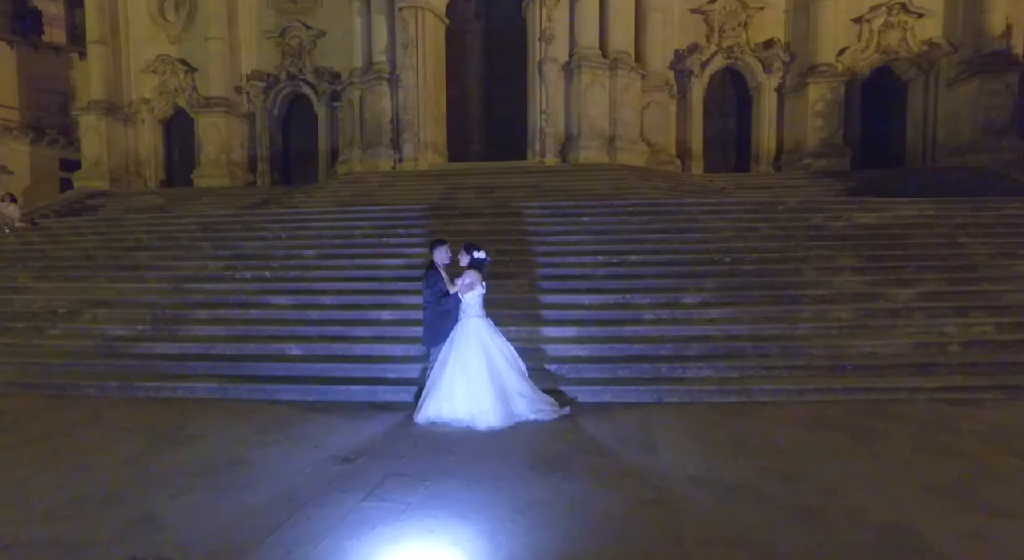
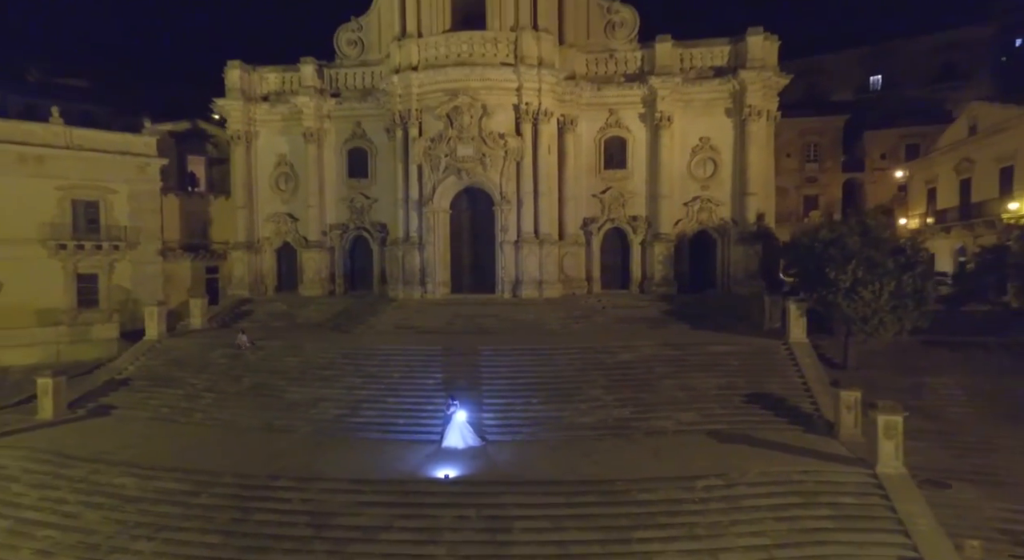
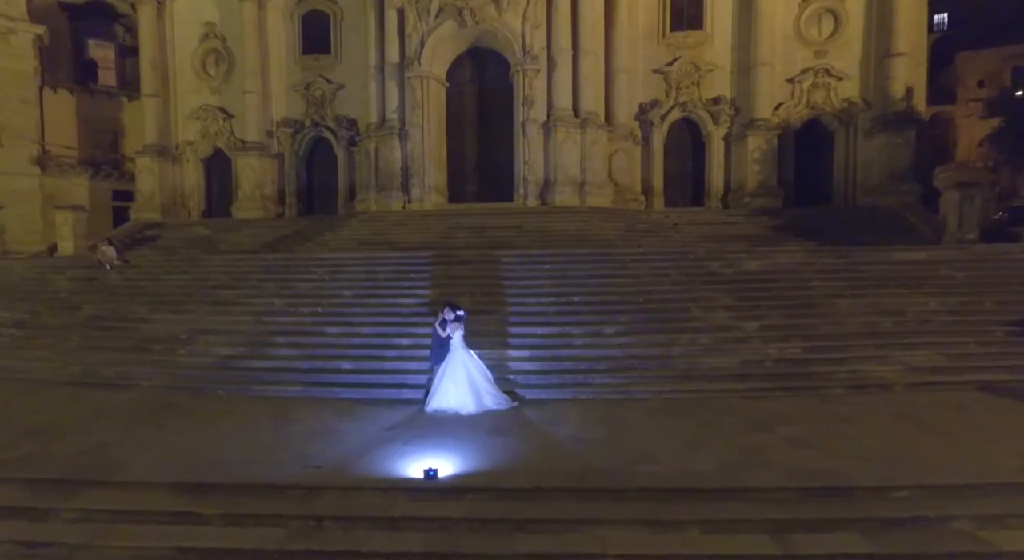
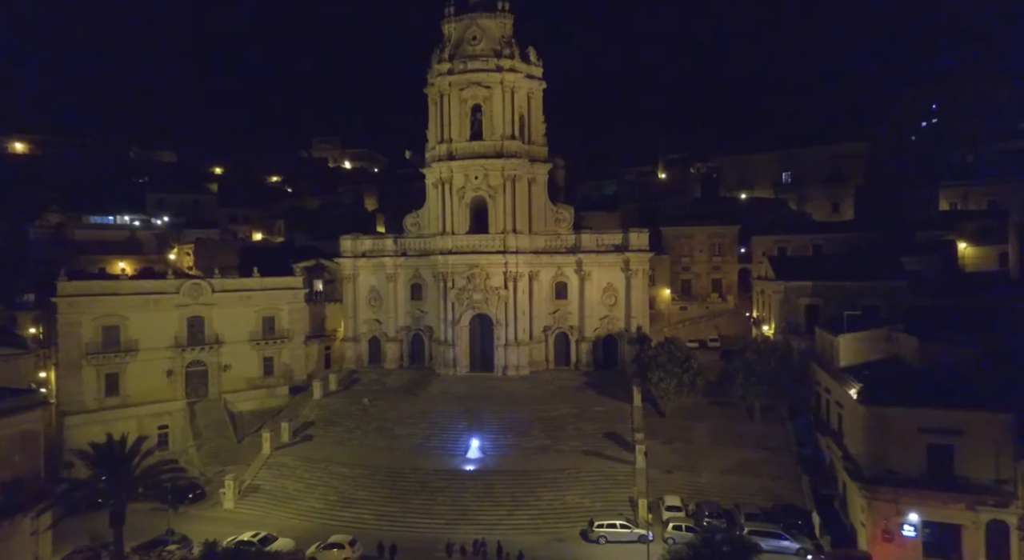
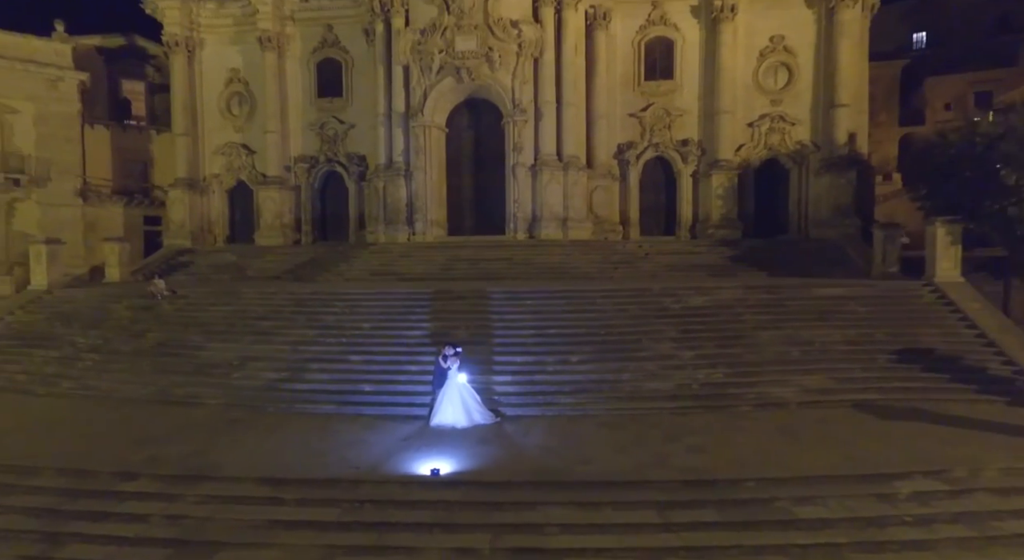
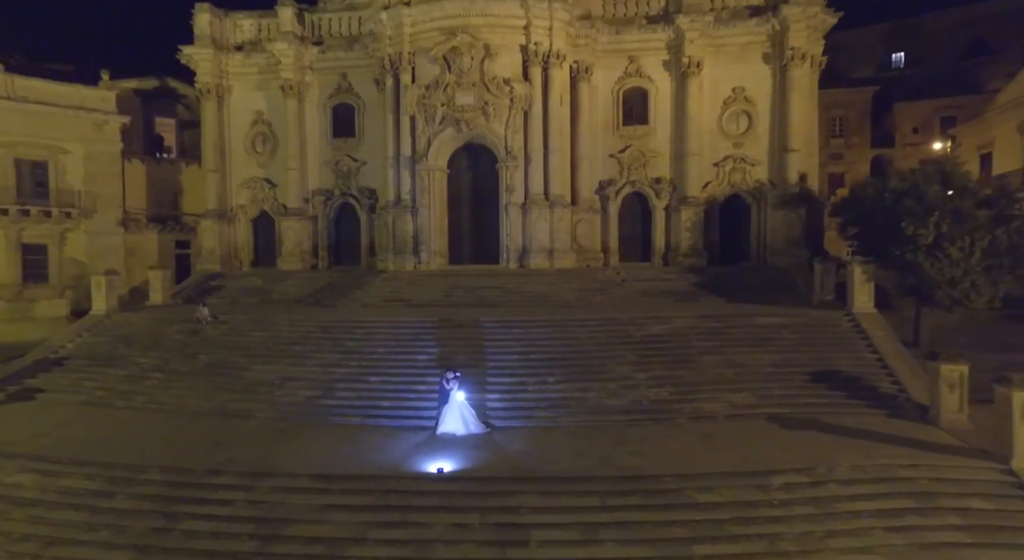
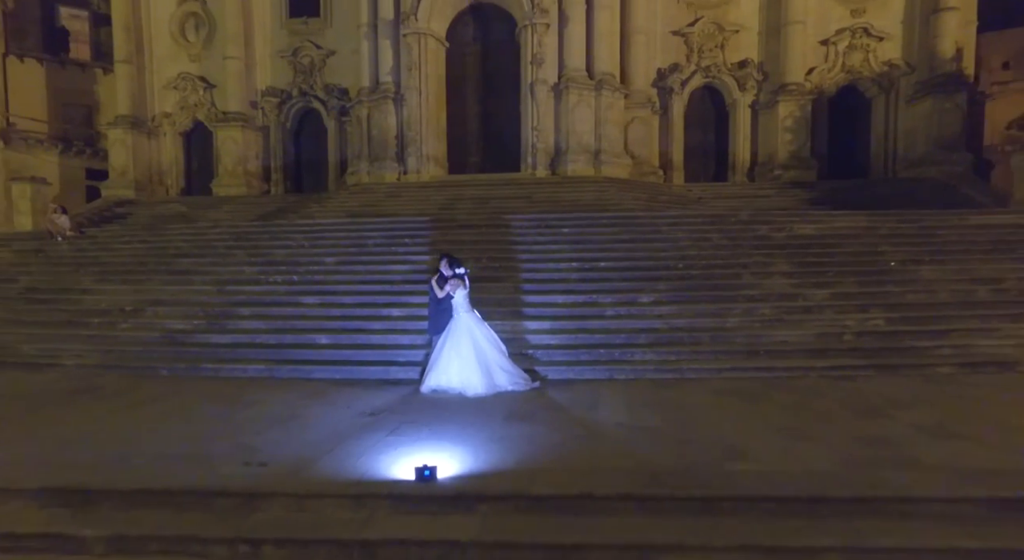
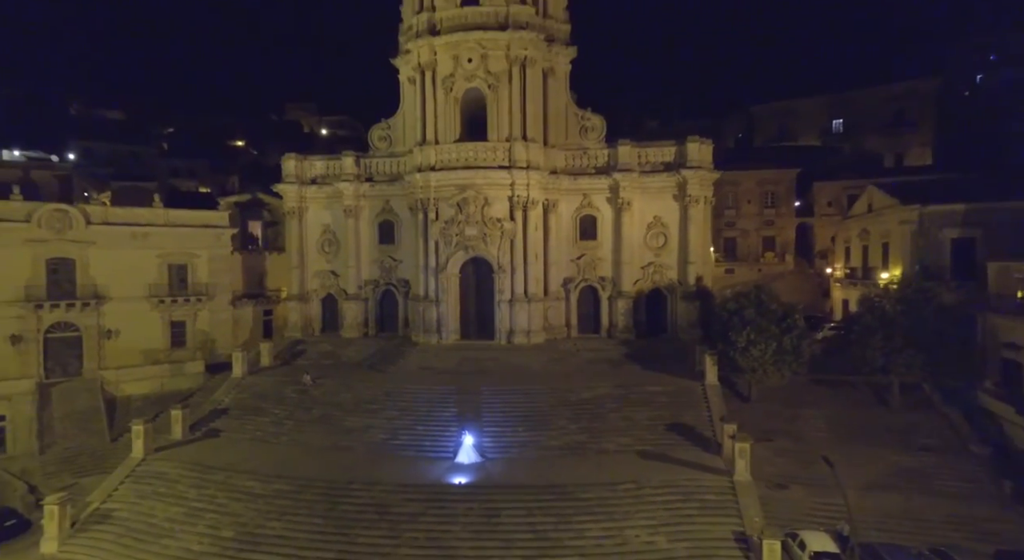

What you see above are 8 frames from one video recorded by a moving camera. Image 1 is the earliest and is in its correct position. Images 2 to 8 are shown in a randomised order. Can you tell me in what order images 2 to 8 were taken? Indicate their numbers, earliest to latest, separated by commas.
7, 3, 5, 6, 2, 8, 4
